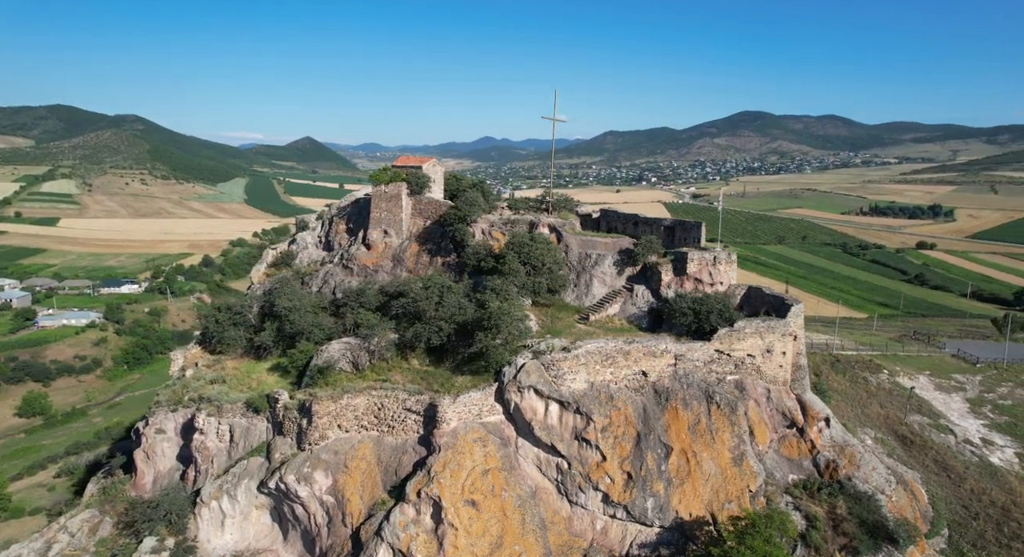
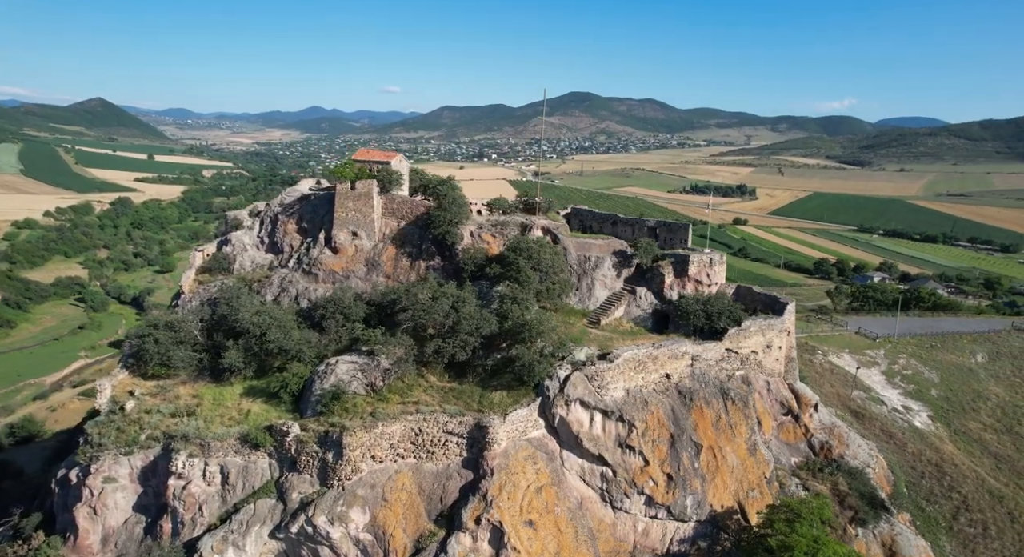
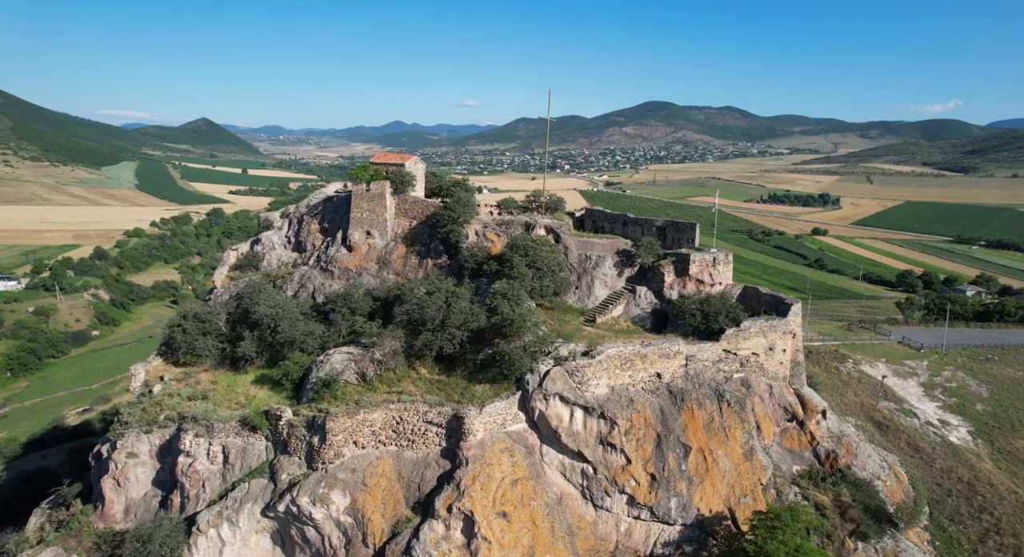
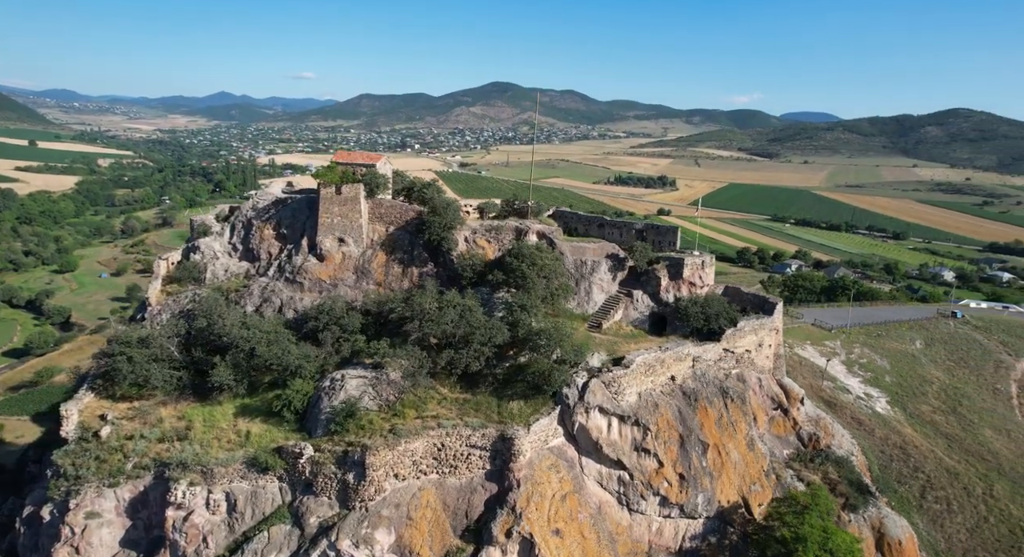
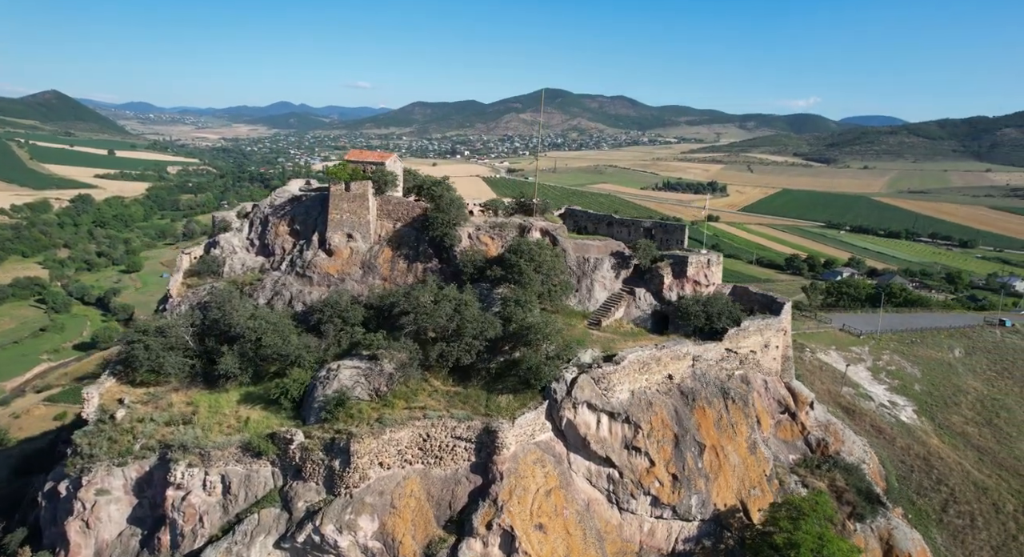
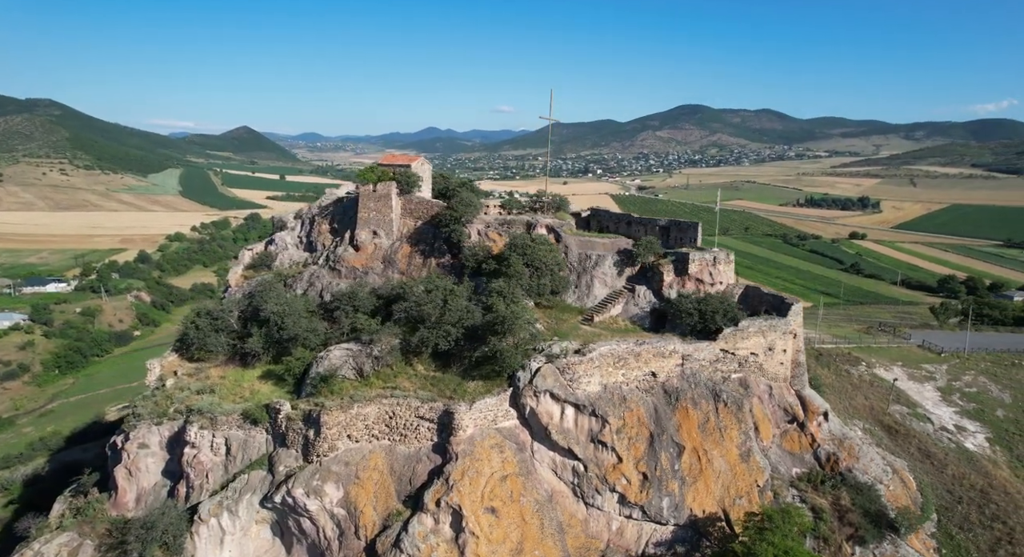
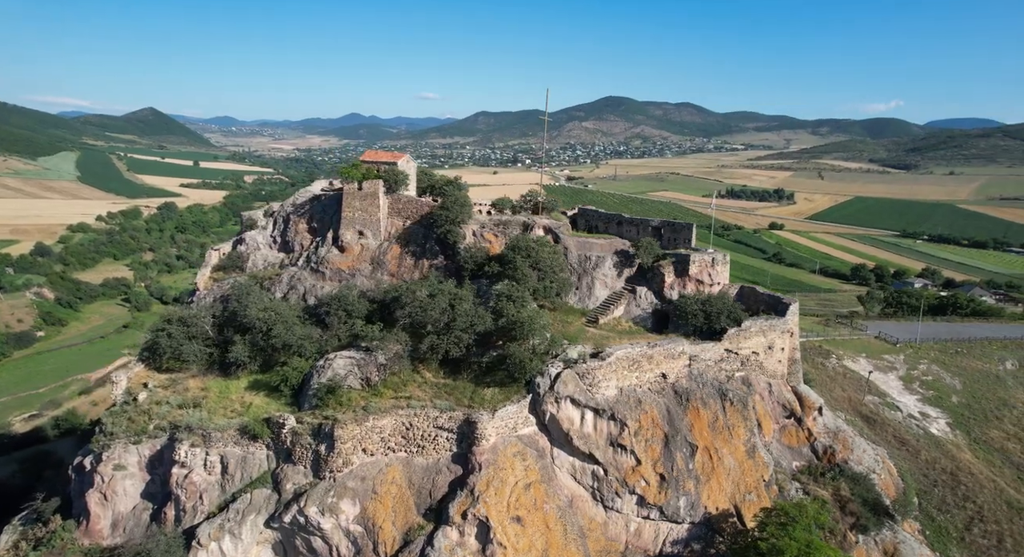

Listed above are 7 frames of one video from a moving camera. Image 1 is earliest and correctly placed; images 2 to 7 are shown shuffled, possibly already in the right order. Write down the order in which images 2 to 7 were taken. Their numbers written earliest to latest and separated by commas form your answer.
6, 3, 7, 2, 5, 4
